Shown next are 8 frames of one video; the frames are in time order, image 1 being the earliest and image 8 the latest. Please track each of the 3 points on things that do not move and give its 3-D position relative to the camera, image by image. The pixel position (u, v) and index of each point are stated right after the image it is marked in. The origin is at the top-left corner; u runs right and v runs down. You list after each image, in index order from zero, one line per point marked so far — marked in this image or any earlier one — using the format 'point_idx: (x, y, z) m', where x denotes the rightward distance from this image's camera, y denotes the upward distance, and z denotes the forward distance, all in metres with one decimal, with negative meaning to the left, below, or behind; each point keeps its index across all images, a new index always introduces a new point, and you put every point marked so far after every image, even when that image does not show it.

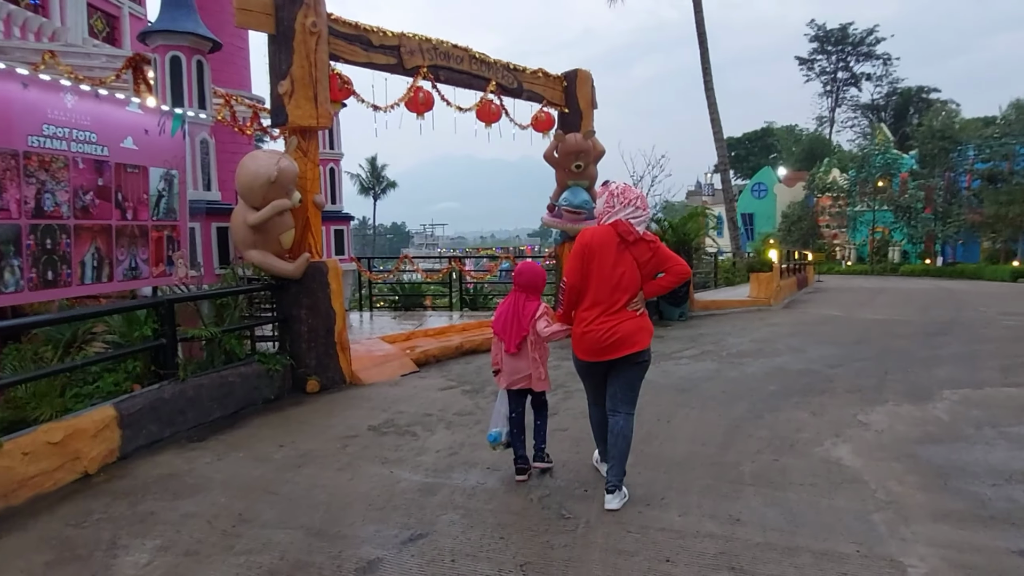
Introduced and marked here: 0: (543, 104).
0: (+0.4, +2.6, +10.0) m
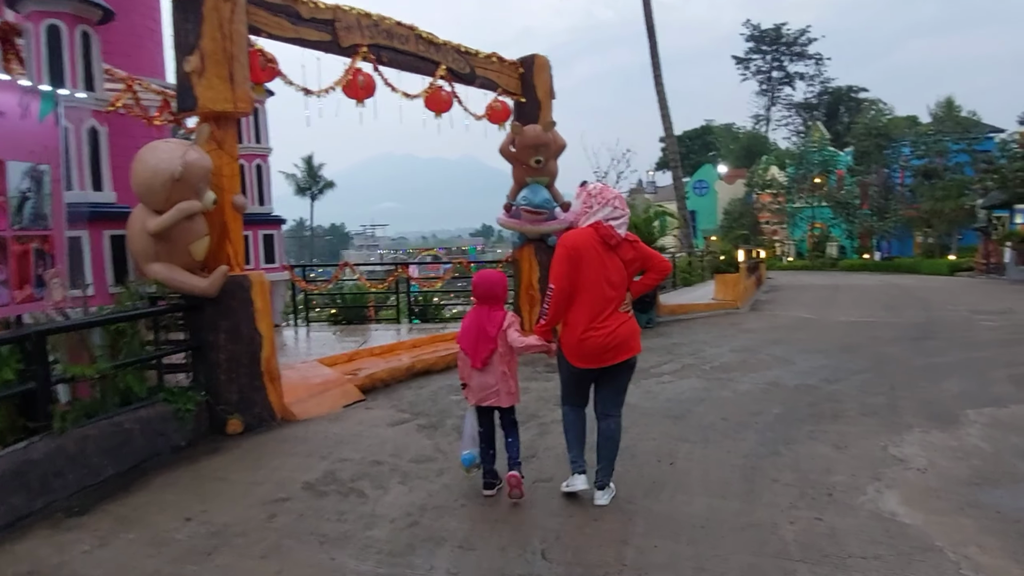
0: (-0.2, +2.5, +9.0) m
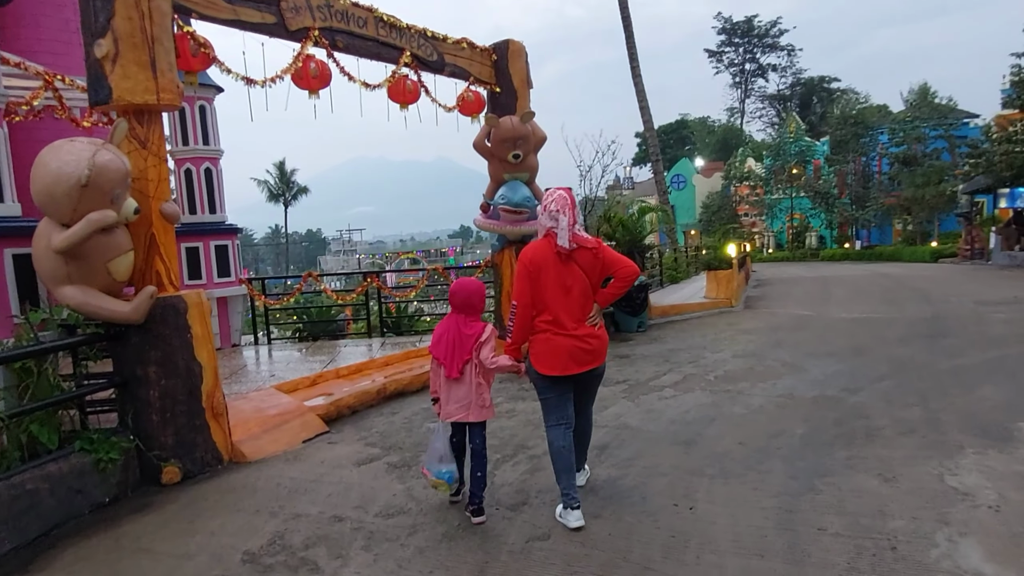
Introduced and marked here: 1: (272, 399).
0: (-0.5, +2.4, +8.2) m
1: (-2.1, -1.0, +6.1) m
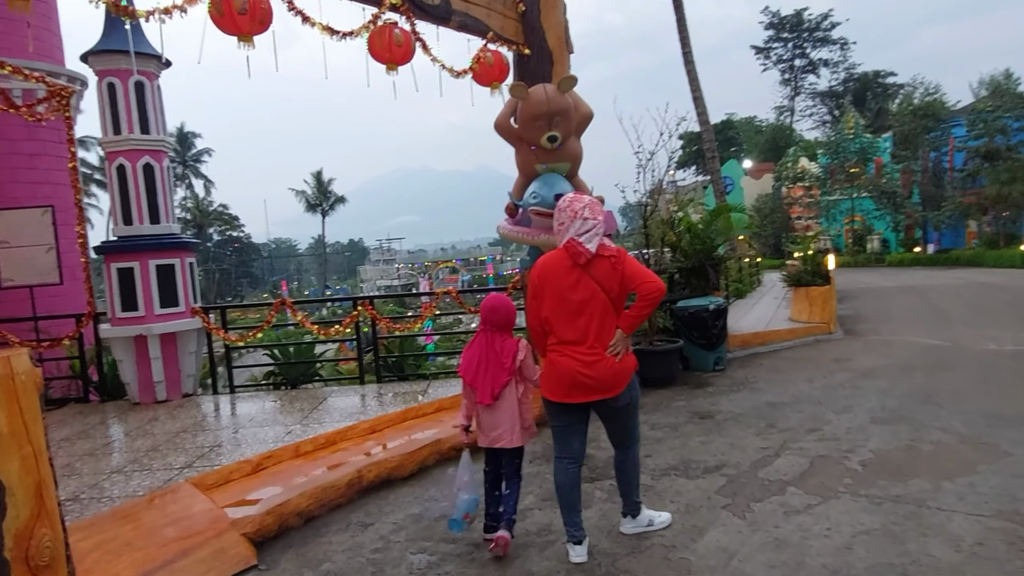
0: (-0.2, +2.1, +6.0) m
1: (-1.9, -1.2, +4.0) m
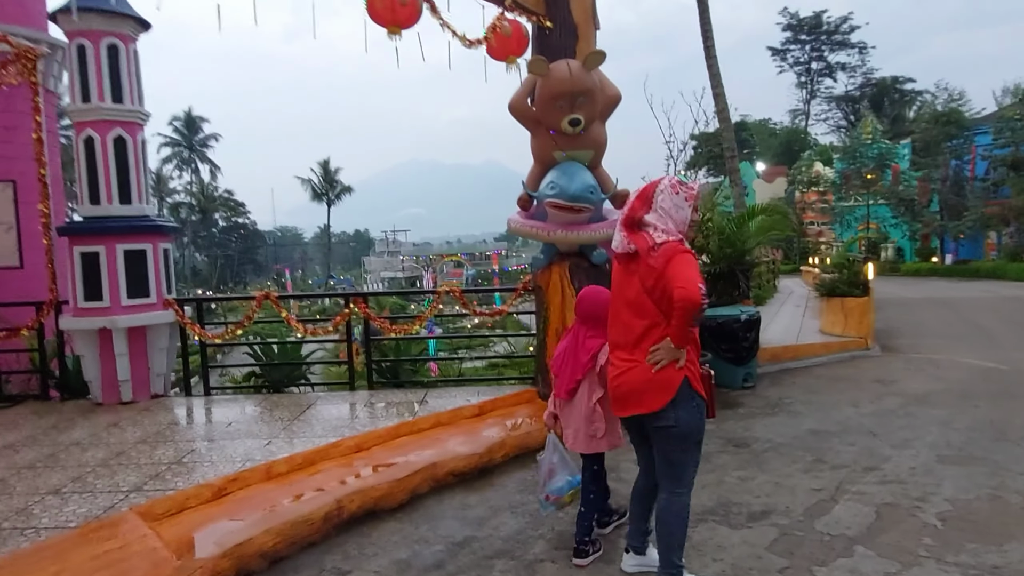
0: (-0.1, +2.1, +5.3) m
1: (-1.8, -1.2, +3.3) m
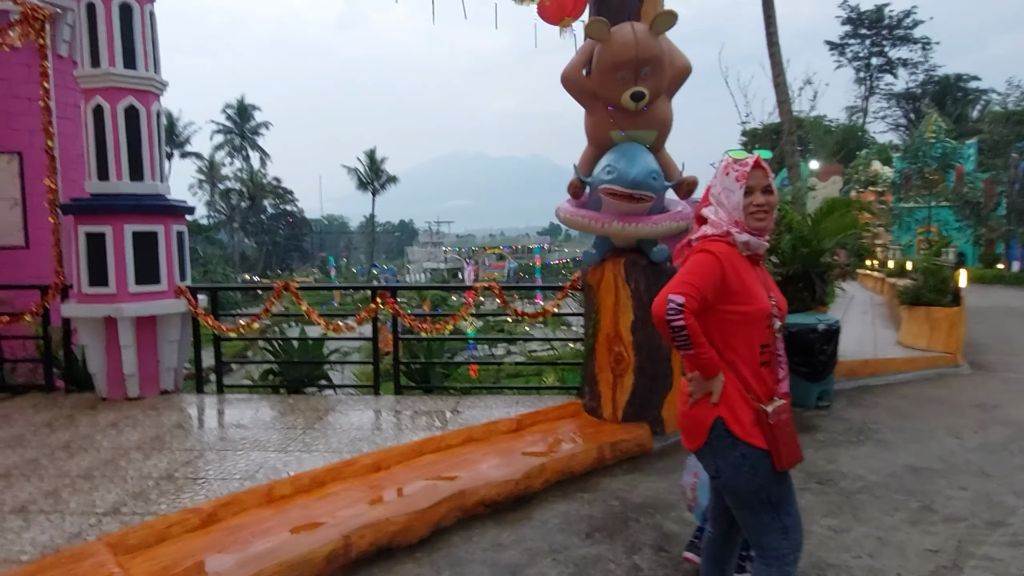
0: (+0.3, +2.1, +4.6) m
1: (-1.7, -1.1, +2.7) m
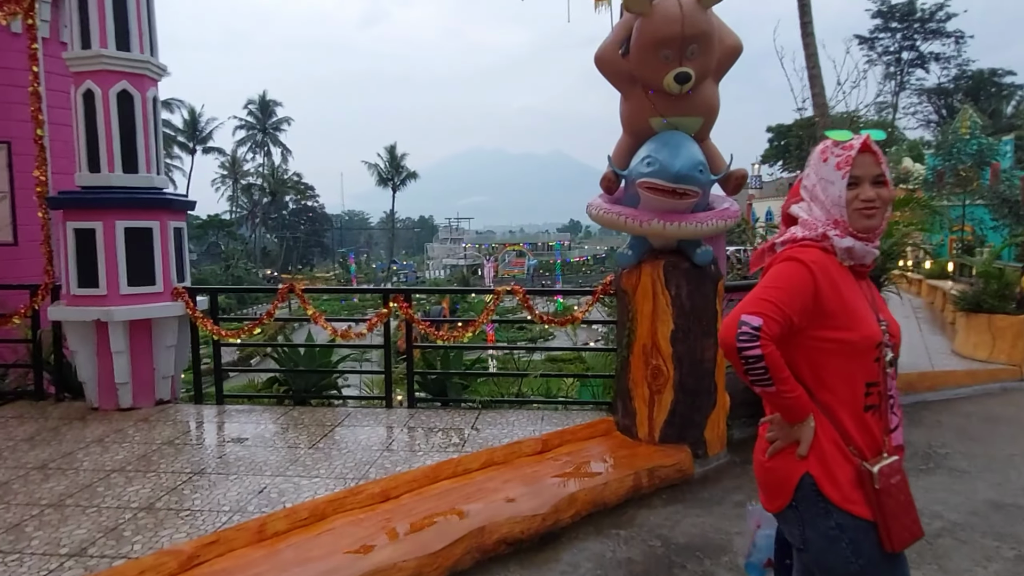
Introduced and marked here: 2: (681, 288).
0: (+0.5, +2.1, +4.1) m
1: (-1.6, -1.2, +2.3) m
2: (+1.0, 0.0, +4.3) m
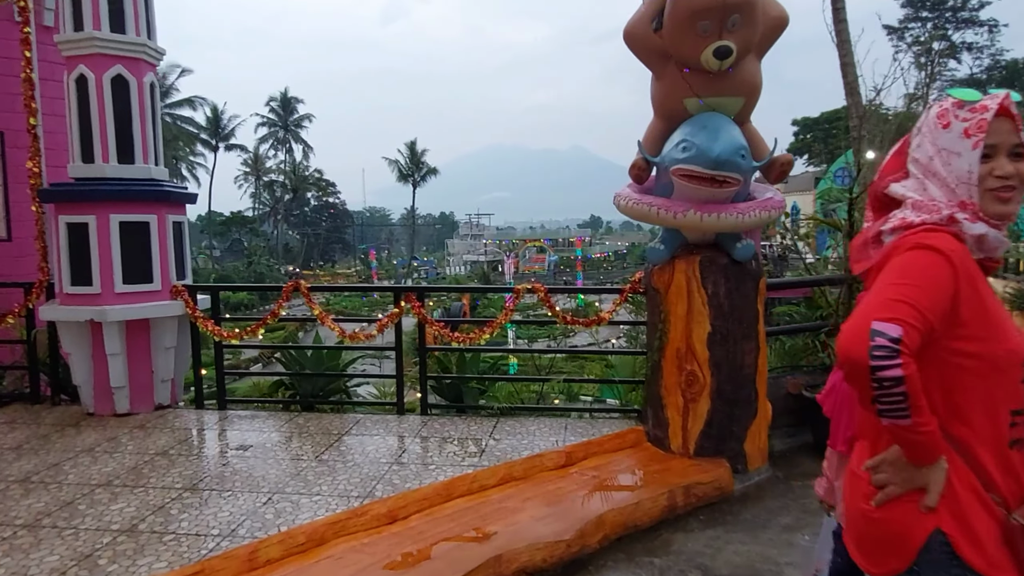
0: (+0.6, +2.1, +3.7) m
1: (-1.5, -1.2, +2.0) m
2: (+1.1, 0.0, +3.9) m
